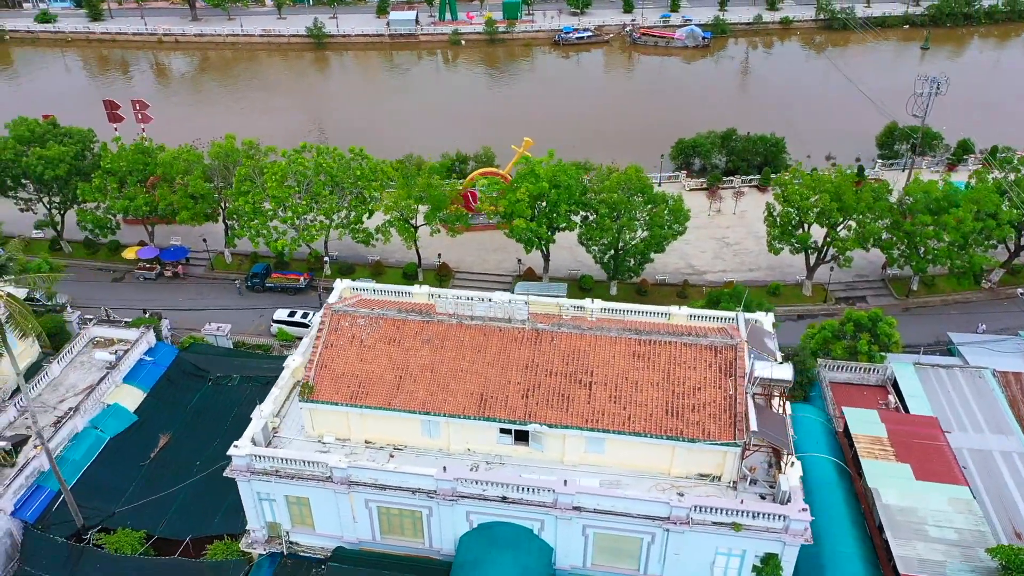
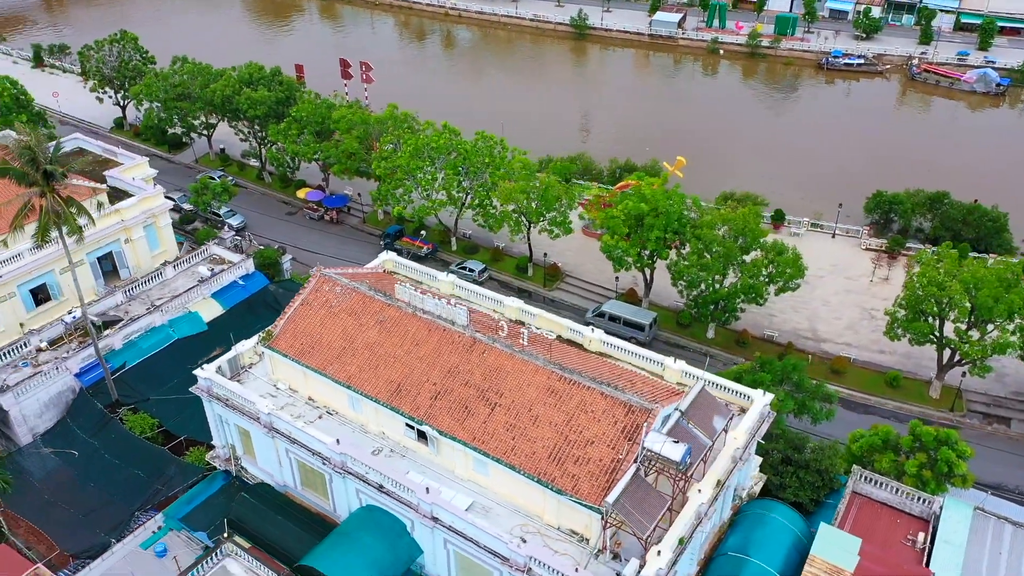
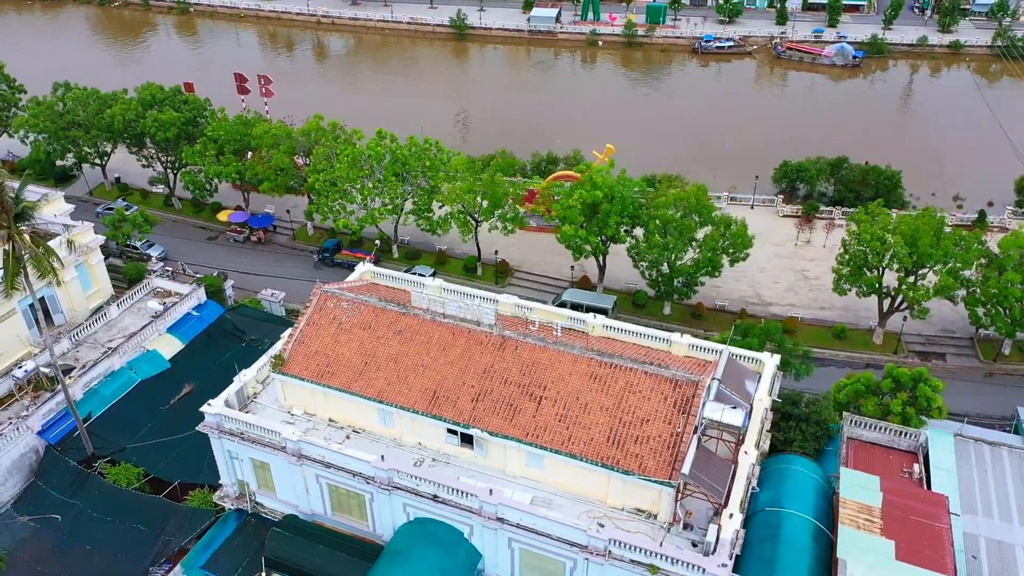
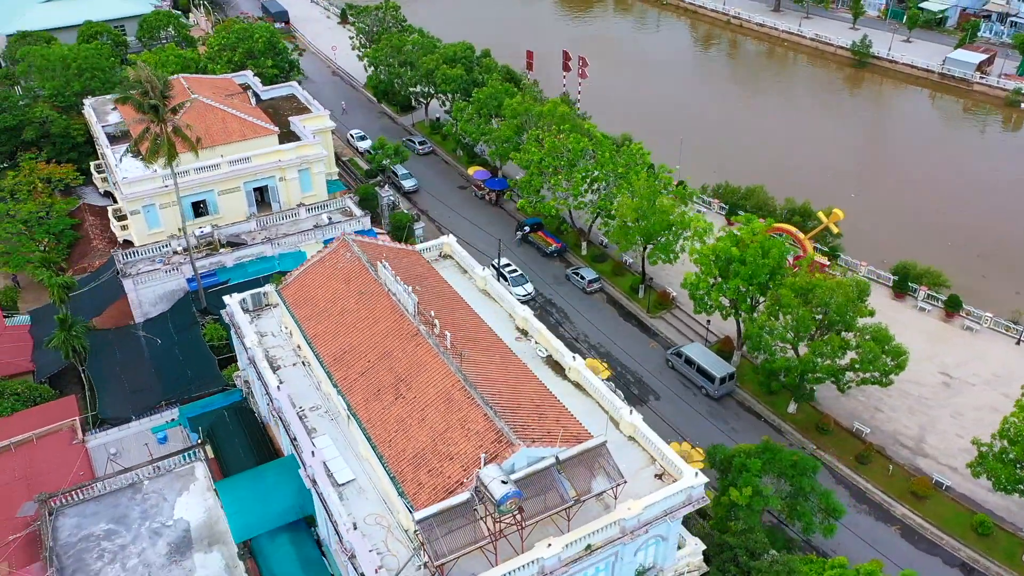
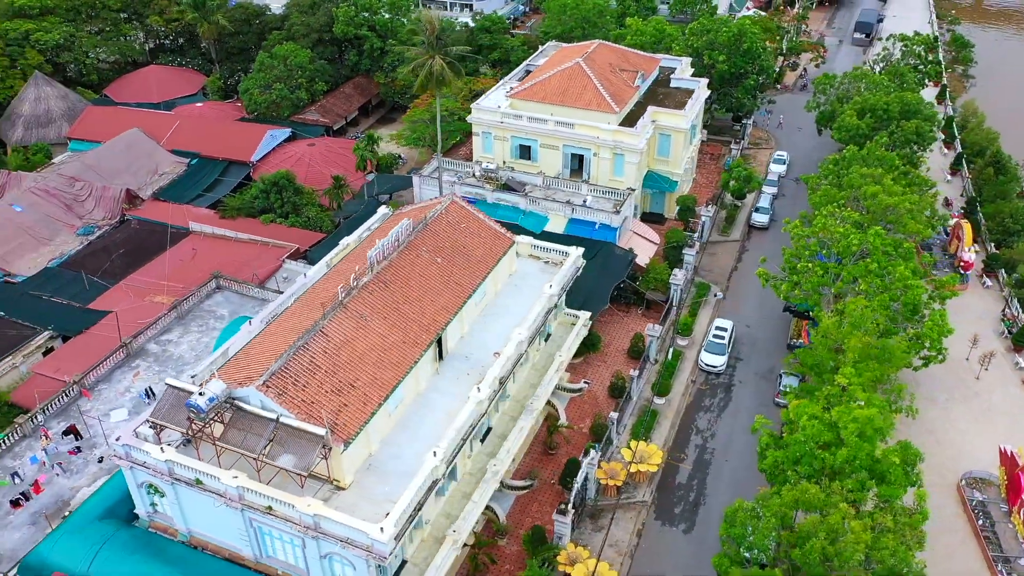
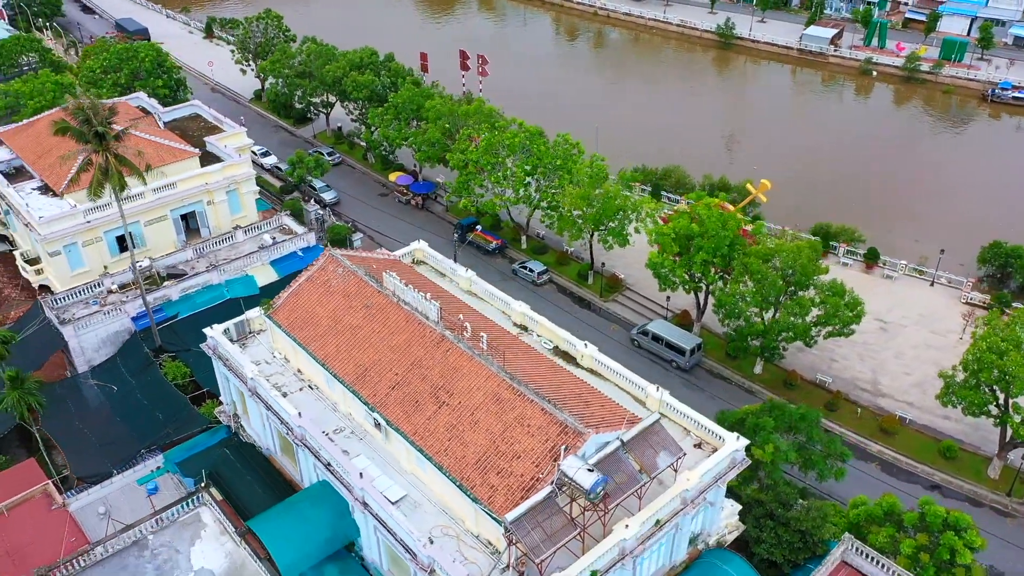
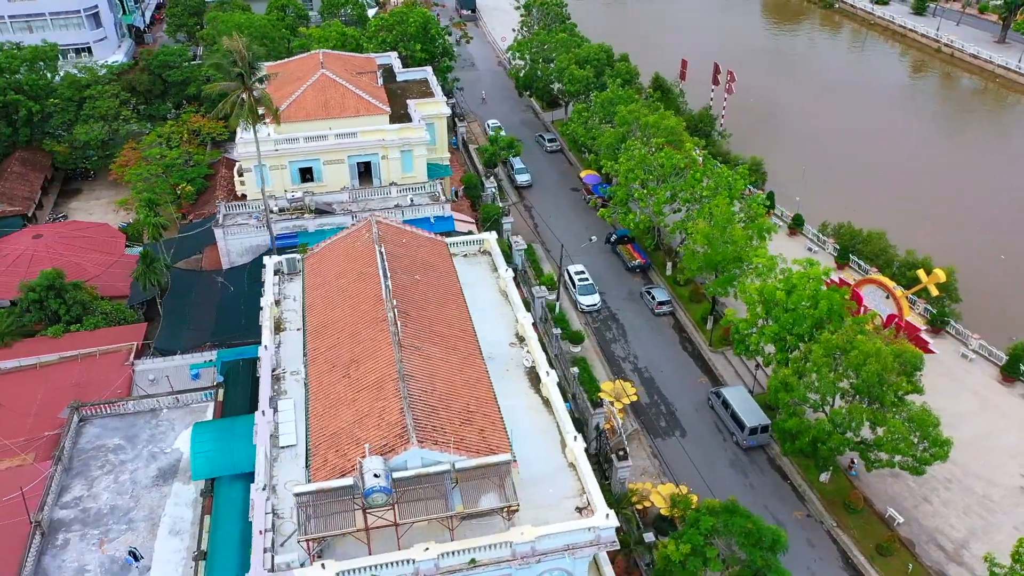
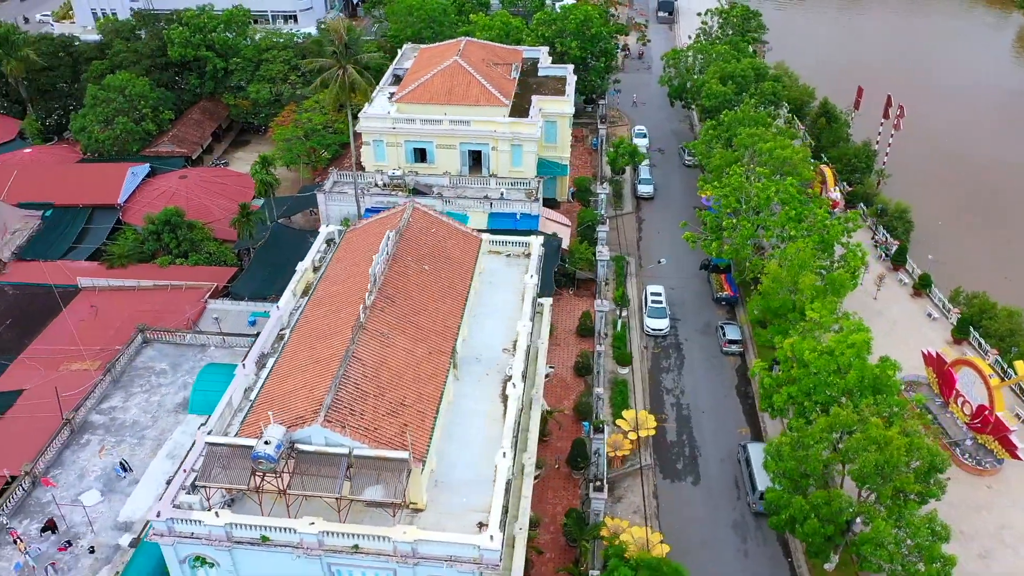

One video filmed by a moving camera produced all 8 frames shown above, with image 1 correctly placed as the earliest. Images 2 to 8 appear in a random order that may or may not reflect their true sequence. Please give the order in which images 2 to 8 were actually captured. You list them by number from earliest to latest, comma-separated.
3, 2, 6, 4, 7, 8, 5
